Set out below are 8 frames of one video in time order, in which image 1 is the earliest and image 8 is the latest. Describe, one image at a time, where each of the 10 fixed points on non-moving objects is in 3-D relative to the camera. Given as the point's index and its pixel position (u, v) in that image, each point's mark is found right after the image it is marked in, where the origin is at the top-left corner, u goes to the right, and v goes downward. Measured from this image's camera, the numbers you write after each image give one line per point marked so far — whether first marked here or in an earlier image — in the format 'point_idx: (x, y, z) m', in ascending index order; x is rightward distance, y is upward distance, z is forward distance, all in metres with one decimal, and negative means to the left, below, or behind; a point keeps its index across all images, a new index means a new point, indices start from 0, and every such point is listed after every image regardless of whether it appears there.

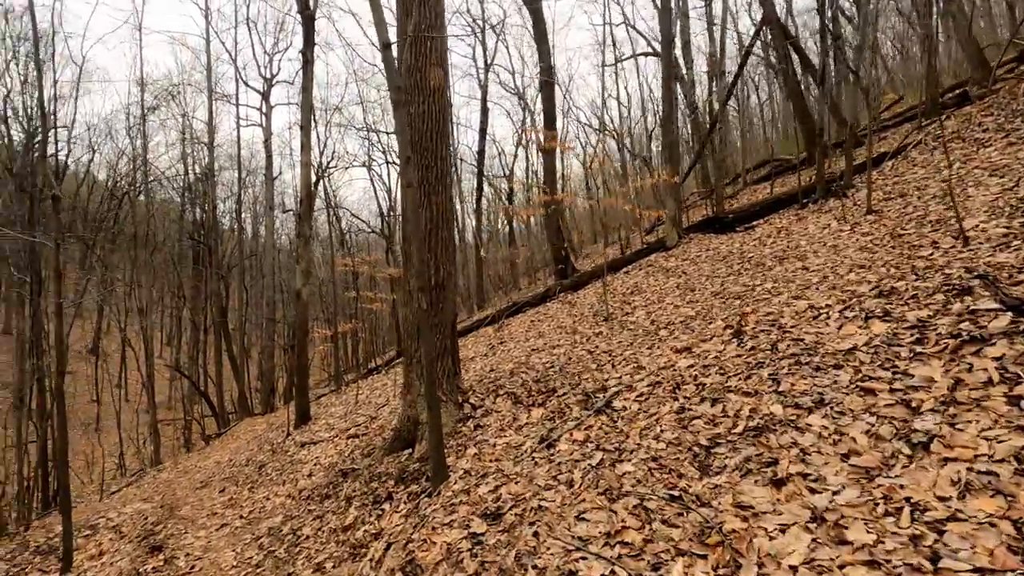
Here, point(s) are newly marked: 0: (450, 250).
0: (-0.6, +0.4, +5.5) m
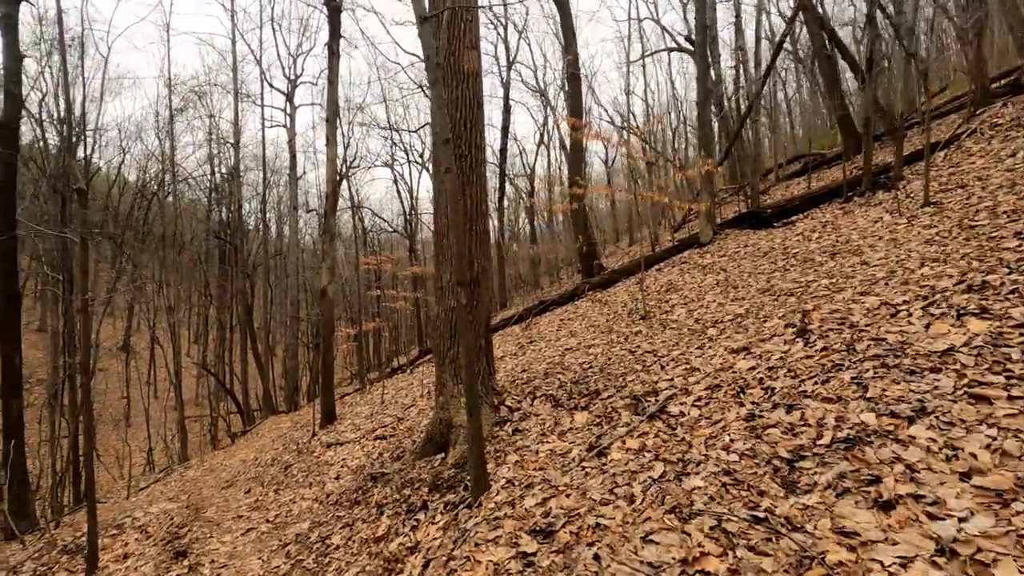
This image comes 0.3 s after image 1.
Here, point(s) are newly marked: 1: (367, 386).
0: (-0.3, +0.4, +5.2) m
1: (-4.0, -2.7, +14.6) m
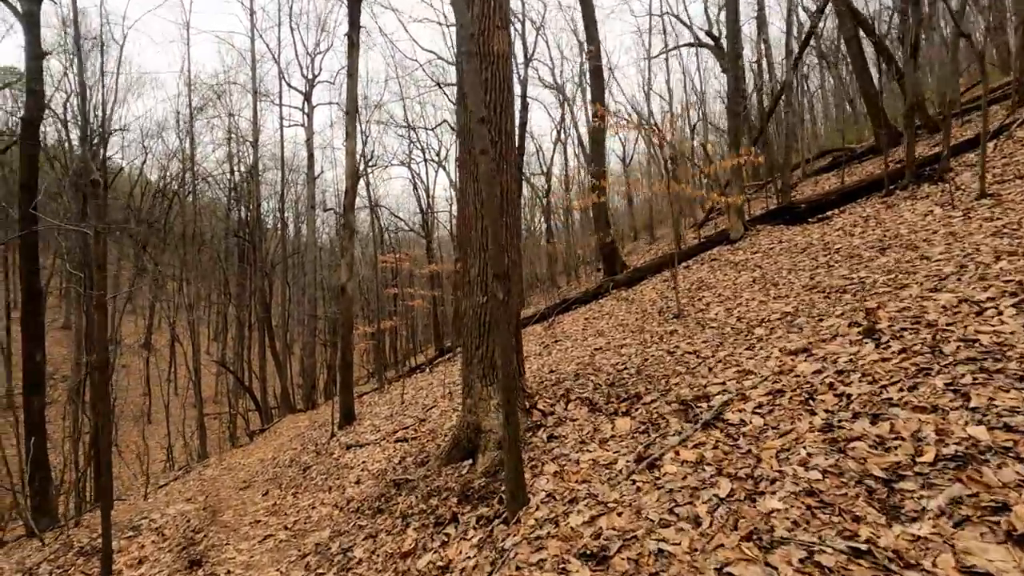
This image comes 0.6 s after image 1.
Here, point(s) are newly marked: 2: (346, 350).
0: (0.0, +0.5, +4.8) m
1: (-3.4, -2.6, +14.4) m
2: (-3.0, -1.1, +9.5) m
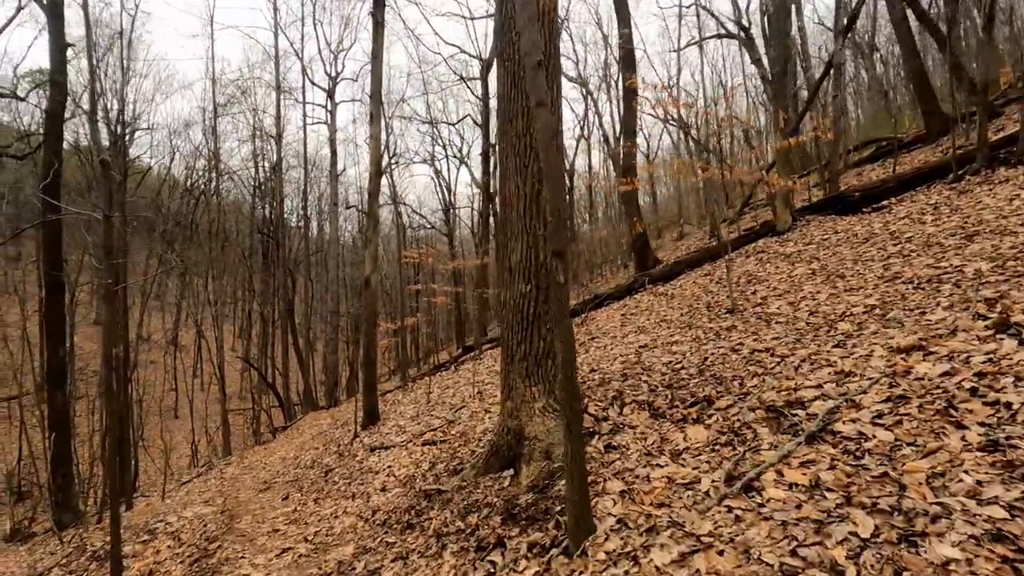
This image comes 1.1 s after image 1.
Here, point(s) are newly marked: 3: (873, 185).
0: (+0.4, +0.6, +4.2) m
1: (-2.7, -2.5, +13.9) m
2: (-2.4, -1.0, +9.1) m
3: (+7.1, +2.0, +10.6) m
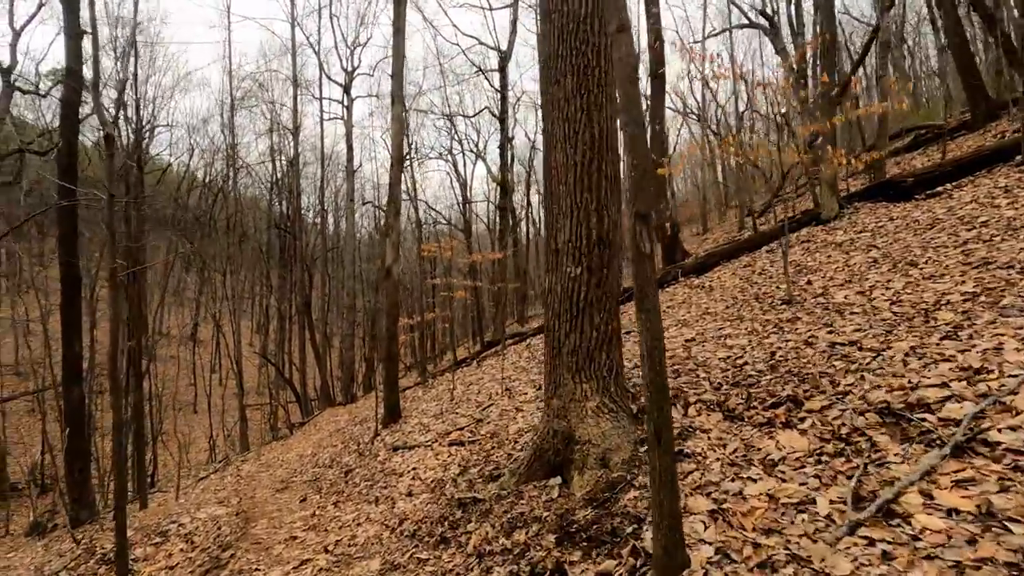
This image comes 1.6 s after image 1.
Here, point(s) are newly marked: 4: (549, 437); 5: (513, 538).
0: (+0.7, +0.7, +3.7) m
1: (-2.1, -2.3, +13.5) m
2: (-1.9, -0.8, +8.6) m
3: (+7.6, +2.2, +9.8) m
4: (+0.3, -1.1, +3.8) m
5: (0.0, -1.5, +3.3) m
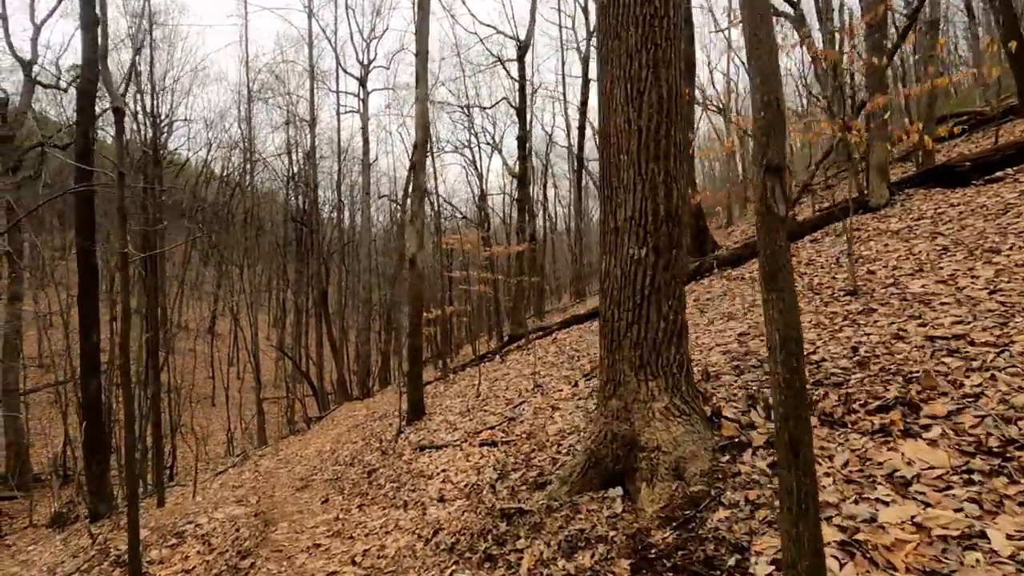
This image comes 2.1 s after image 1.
0: (+1.1, +0.8, +3.2) m
1: (-1.5, -2.1, +13.1) m
2: (-1.5, -0.7, +8.2) m
3: (+8.1, +2.3, +9.2) m
4: (+0.6, -1.0, +3.4) m
5: (+0.3, -1.4, +2.8) m
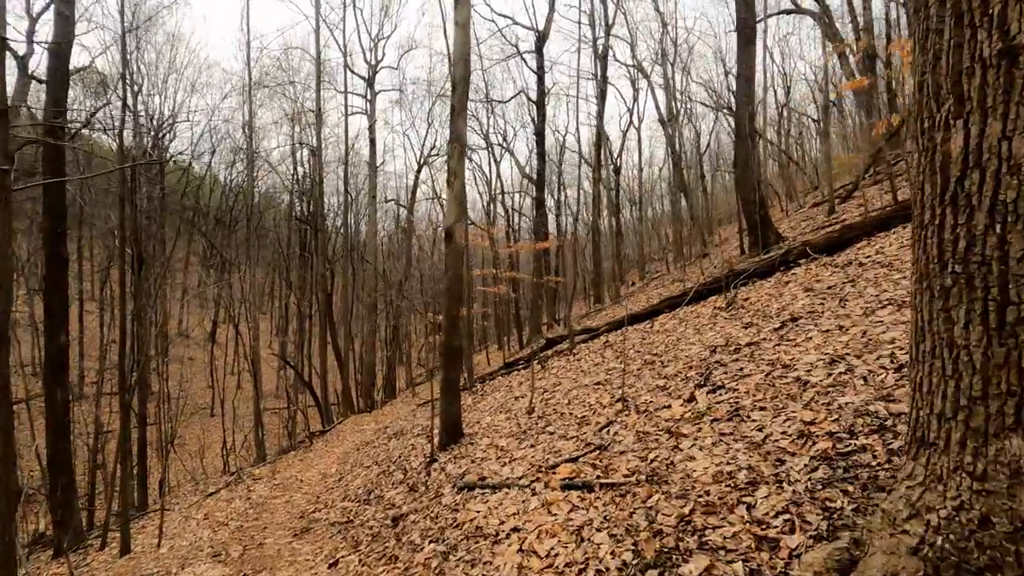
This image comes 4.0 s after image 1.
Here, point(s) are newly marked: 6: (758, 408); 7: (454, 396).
0: (+1.8, +1.1, +1.3) m
1: (-0.7, -2.0, +11.1) m
2: (-0.7, -0.5, +6.3) m
3: (+8.9, +2.5, +7.2) m
4: (+1.4, -0.7, +1.4) m
5: (+1.1, -1.1, +0.9) m
6: (+1.8, -0.9, +3.9) m
7: (-0.7, -1.3, +6.5) m
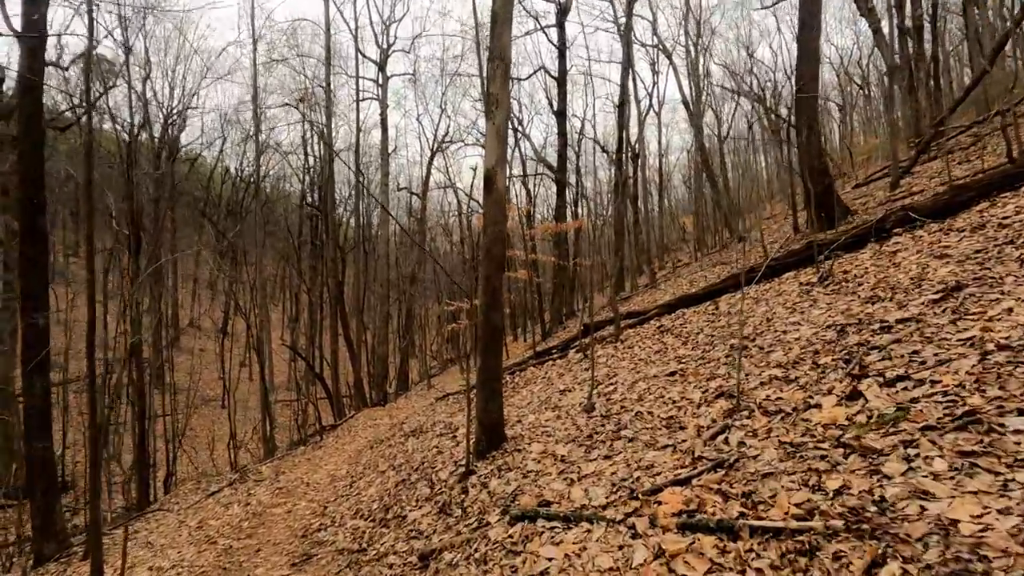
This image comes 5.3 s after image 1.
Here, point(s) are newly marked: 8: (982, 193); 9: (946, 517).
0: (+2.2, +1.4, -0.2) m
1: (-0.1, -1.6, +9.7) m
2: (-0.2, -0.1, +4.9) m
3: (+9.5, +2.8, +5.6) m
4: (+1.8, -0.4, 0.0) m
5: (+1.5, -0.8, -0.6) m
6: (+2.3, -0.6, +2.5) m
7: (-0.2, -0.9, +5.1) m
8: (+6.2, +1.3, +7.1) m
9: (+1.6, -0.8, +2.0) m
